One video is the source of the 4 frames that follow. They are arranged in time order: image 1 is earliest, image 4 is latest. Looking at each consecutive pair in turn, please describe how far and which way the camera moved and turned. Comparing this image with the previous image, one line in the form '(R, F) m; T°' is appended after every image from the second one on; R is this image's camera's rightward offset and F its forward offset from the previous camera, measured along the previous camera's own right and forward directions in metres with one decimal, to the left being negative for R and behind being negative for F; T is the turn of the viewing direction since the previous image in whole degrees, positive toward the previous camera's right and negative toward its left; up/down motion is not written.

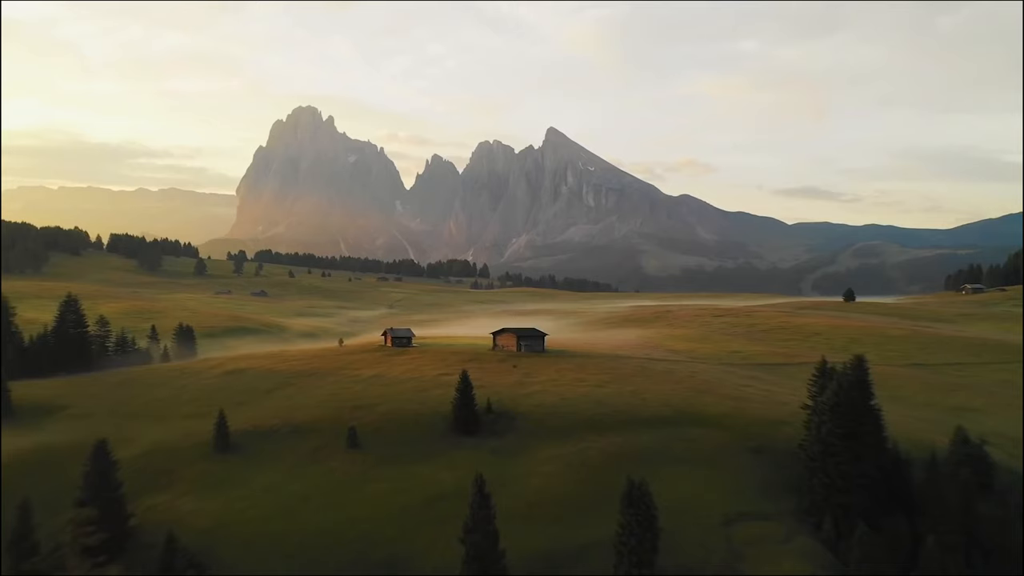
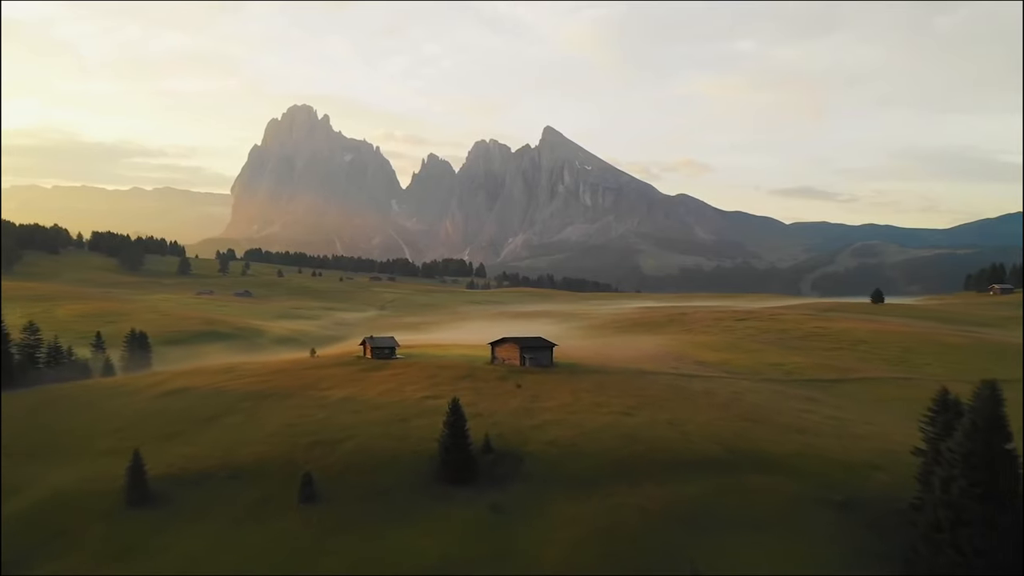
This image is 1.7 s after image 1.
(-0.3, +7.0) m; 0°
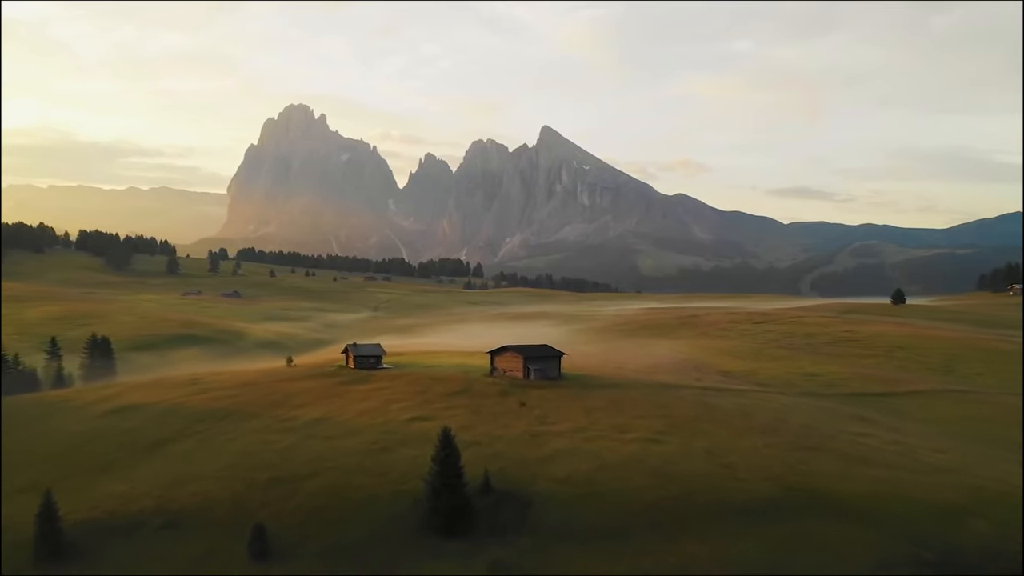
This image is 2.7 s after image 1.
(-0.2, +4.5) m; 0°
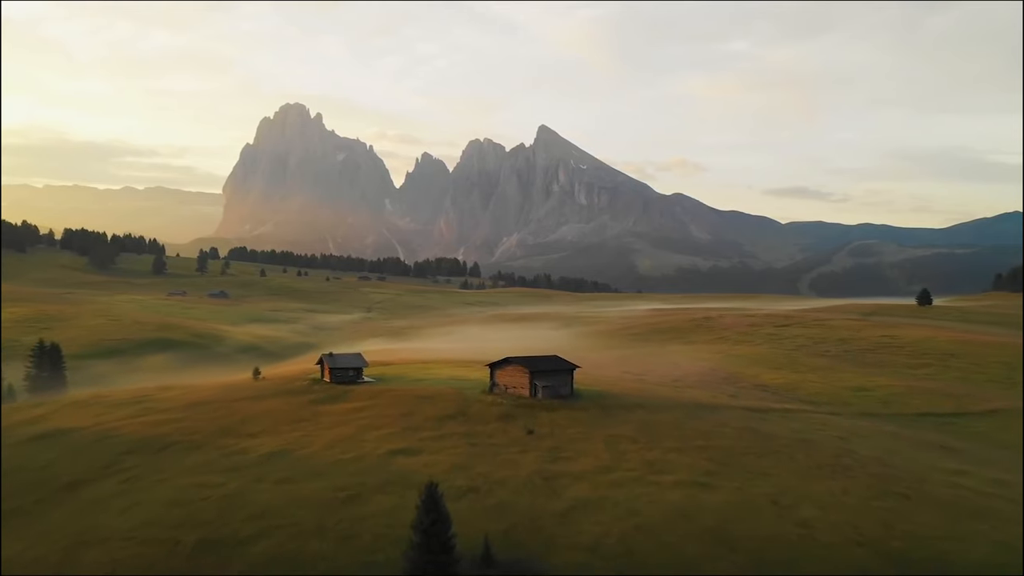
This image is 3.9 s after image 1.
(-0.3, +4.9) m; 0°
